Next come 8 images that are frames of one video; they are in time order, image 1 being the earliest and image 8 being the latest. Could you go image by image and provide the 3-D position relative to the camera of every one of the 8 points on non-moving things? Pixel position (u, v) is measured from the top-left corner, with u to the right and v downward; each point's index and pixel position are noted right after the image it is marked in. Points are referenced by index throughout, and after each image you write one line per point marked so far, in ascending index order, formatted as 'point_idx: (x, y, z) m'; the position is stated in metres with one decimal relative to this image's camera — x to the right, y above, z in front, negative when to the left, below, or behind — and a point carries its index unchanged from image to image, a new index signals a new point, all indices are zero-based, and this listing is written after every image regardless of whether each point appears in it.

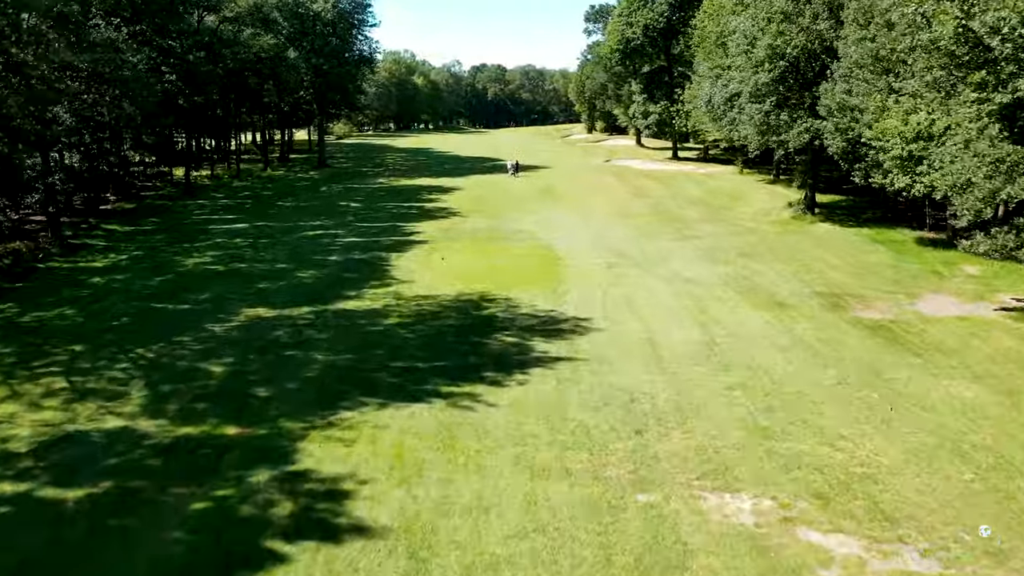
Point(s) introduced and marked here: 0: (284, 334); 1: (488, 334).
0: (-5.0, -1.0, +15.0) m
1: (-0.5, -1.0, +14.8) m
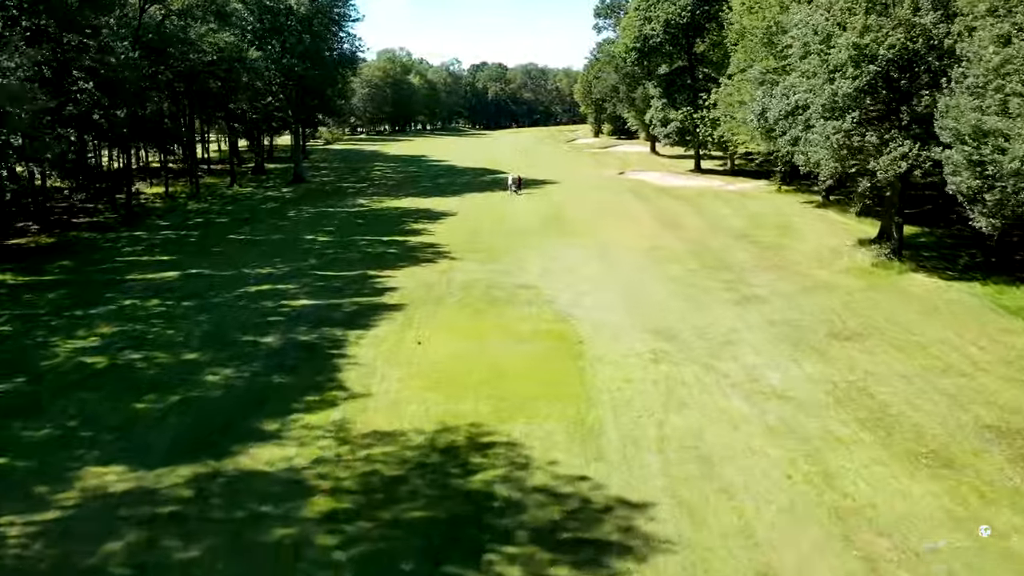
0: (-4.9, -3.3, +8.7) m
1: (-0.4, -3.3, +8.5) m
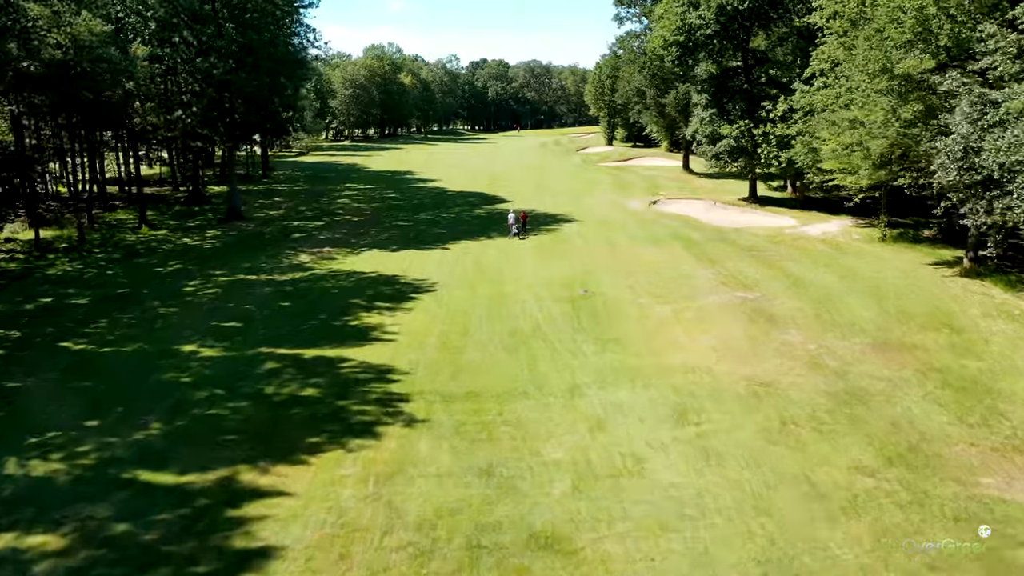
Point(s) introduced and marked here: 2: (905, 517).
0: (-4.8, -7.2, -2.5) m
1: (-0.3, -7.2, -2.6) m
2: (+6.1, -3.6, +10.5) m
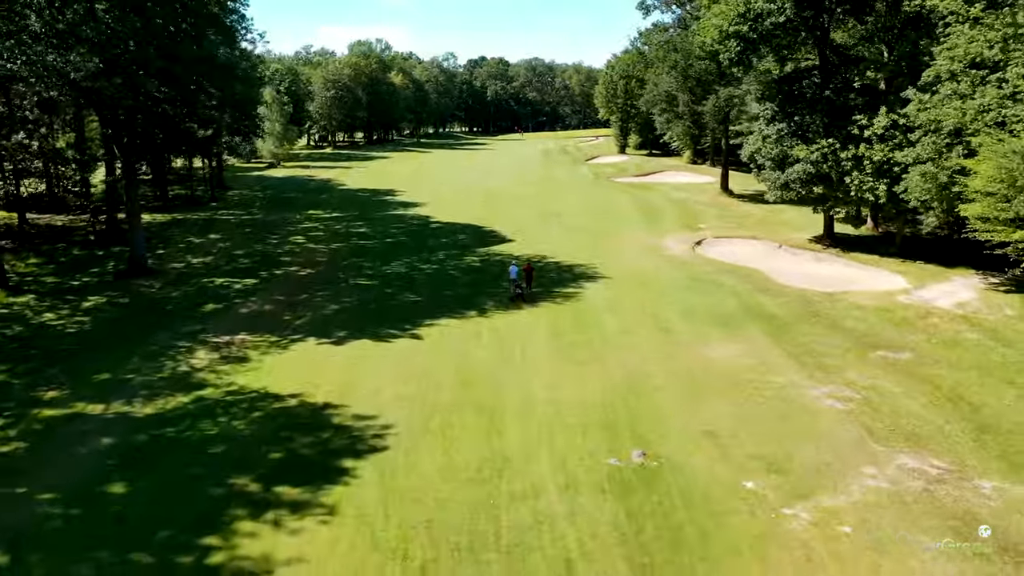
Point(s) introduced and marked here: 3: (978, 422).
0: (-4.8, -10.4, -11.8) m
1: (-0.2, -10.4, -12.0) m
2: (+6.2, -6.7, +1.2) m
3: (+10.0, -2.9, +14.5) m
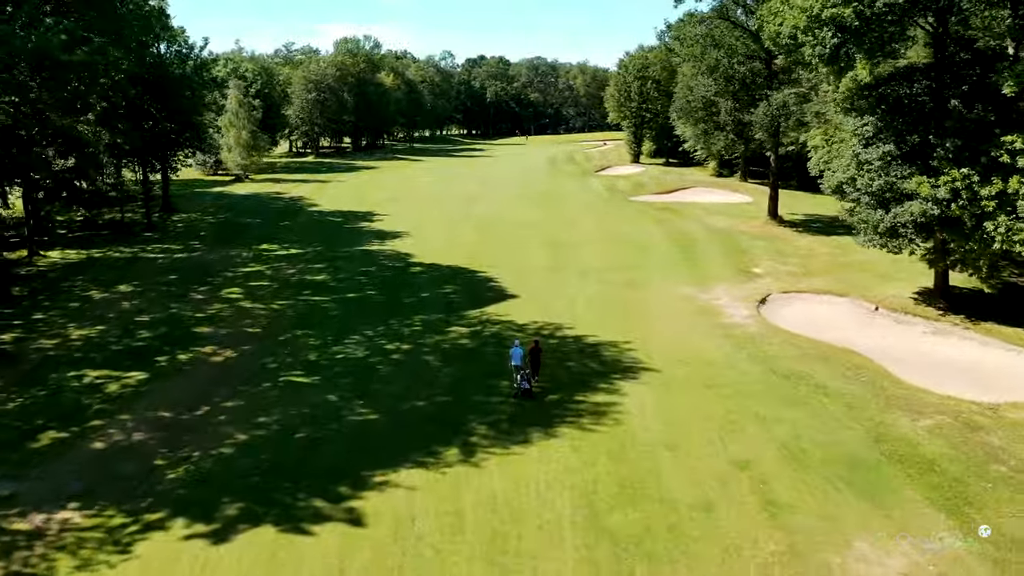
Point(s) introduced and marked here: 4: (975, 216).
0: (-4.7, -13.0, -19.7) m
1: (-0.2, -13.0, -19.9) m
2: (+6.3, -9.3, -6.8) m
3: (+10.1, -5.5, +6.6) m
4: (+13.2, +2.1, +19.3) m
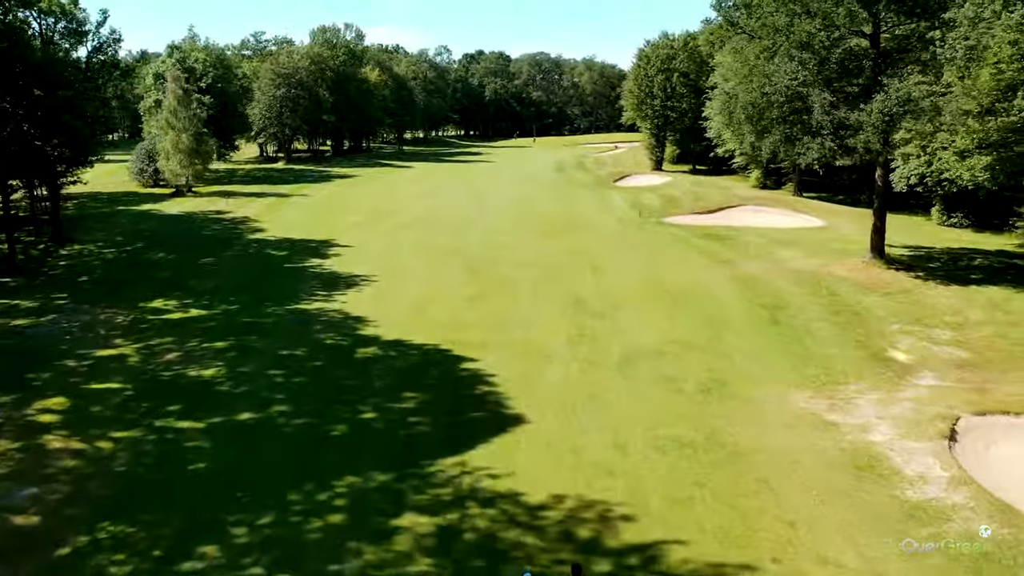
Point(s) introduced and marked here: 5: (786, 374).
0: (-4.6, -15.5, -29.9) m
1: (-0.1, -15.5, -30.1) m
2: (+6.4, -11.9, -17.0) m
3: (+10.2, -8.0, -3.6) m
4: (+13.3, -0.4, +9.1) m
5: (+6.9, -2.1, +17.4) m
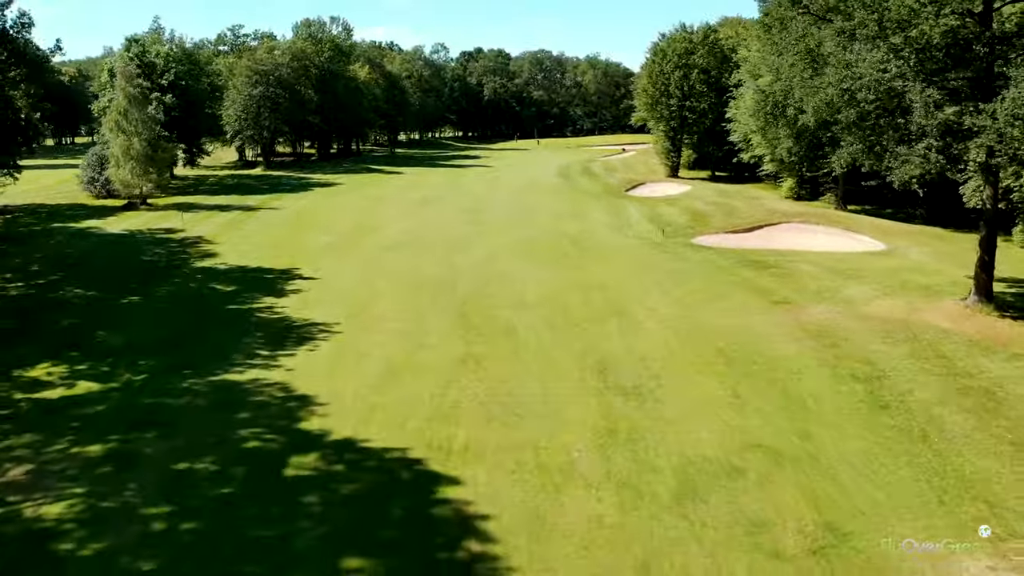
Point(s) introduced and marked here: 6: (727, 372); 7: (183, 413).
0: (-4.5, -17.1, -35.8) m
1: (0.0, -17.1, -35.9) m
2: (+6.4, -13.4, -22.8) m
3: (+10.3, -9.6, -9.4) m
4: (+13.3, -2.0, +3.3) m
5: (+7.0, -3.6, +11.6) m
6: (+5.4, -2.0, +17.3) m
7: (-7.2, -2.6, +15.0) m
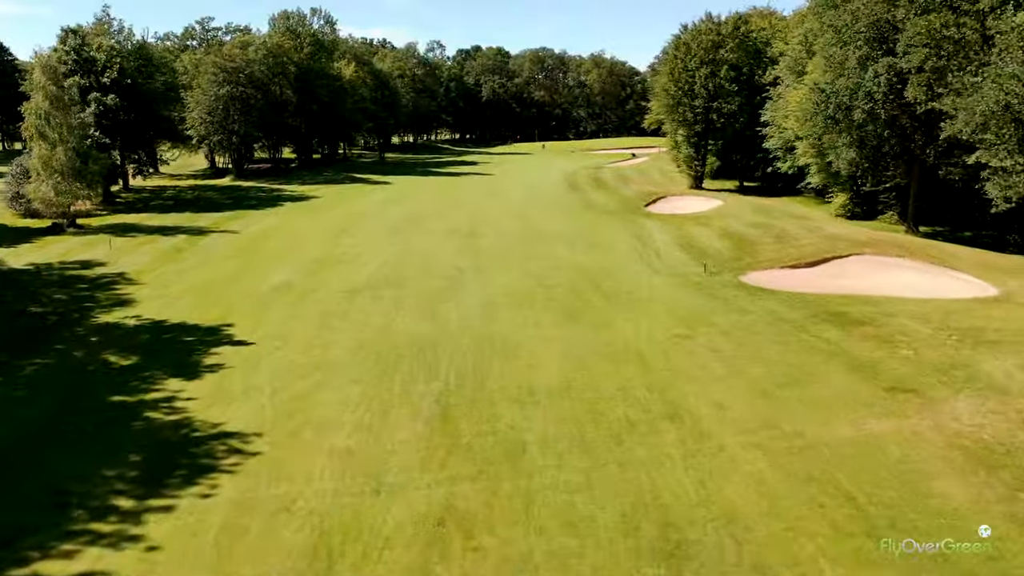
0: (-4.3, -19.0, -42.5) m
1: (+0.2, -19.0, -42.7) m
2: (+6.6, -15.3, -29.6) m
3: (+10.4, -11.5, -16.2) m
4: (+13.5, -3.9, -3.5) m
5: (+7.1, -5.5, +4.8) m
6: (+5.6, -3.9, +10.5) m
7: (-7.0, -4.5, +8.2) m
